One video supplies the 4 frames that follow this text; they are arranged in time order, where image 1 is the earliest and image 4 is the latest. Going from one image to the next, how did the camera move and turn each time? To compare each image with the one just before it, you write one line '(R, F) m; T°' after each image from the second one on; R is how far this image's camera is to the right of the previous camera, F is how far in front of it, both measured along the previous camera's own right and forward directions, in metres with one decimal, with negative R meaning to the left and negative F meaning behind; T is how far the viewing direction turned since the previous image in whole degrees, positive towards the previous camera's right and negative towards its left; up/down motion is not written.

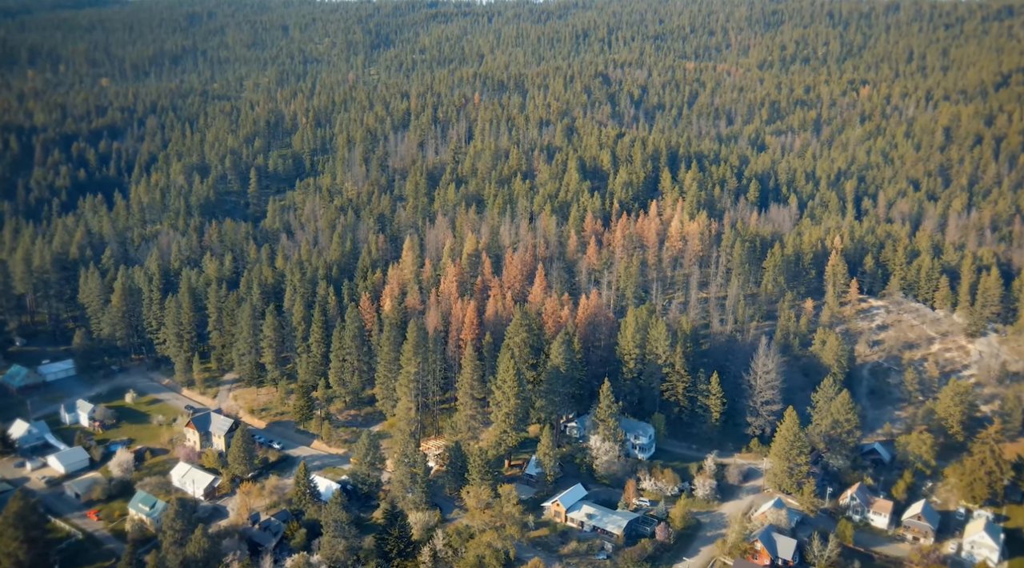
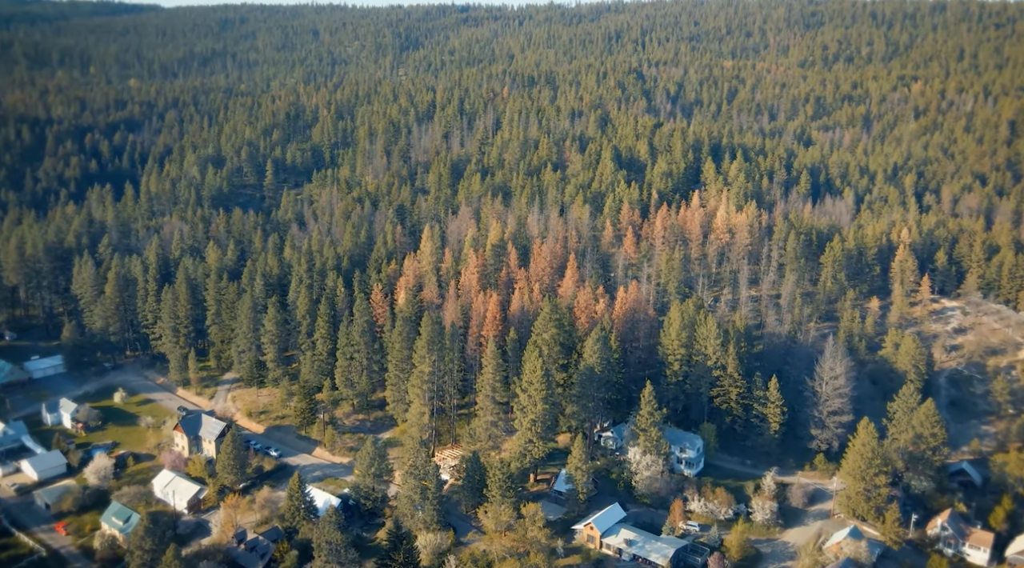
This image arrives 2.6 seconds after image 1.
(+0.1, +9.2) m; -2°
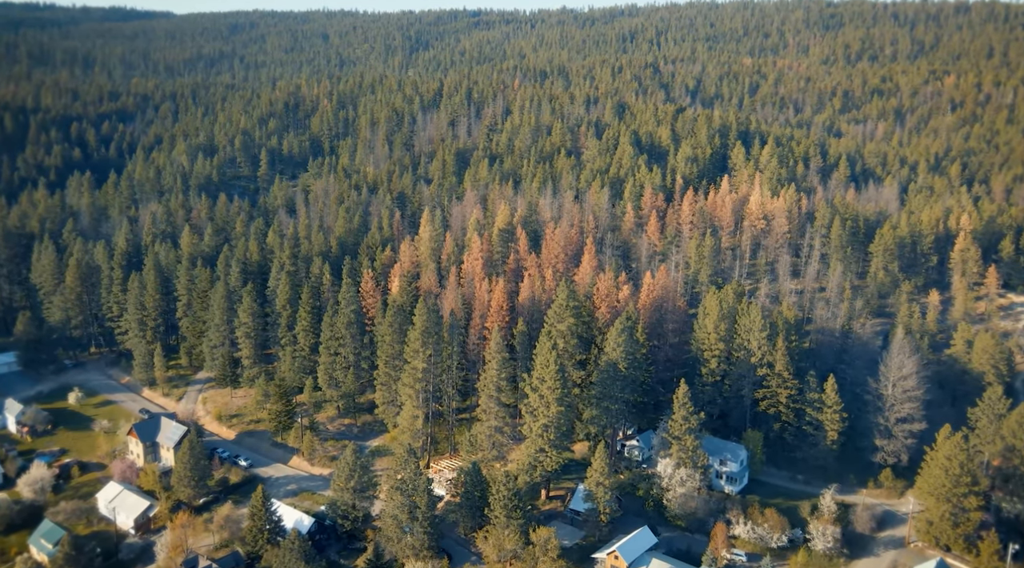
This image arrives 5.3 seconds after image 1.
(+0.1, +9.8) m; -1°
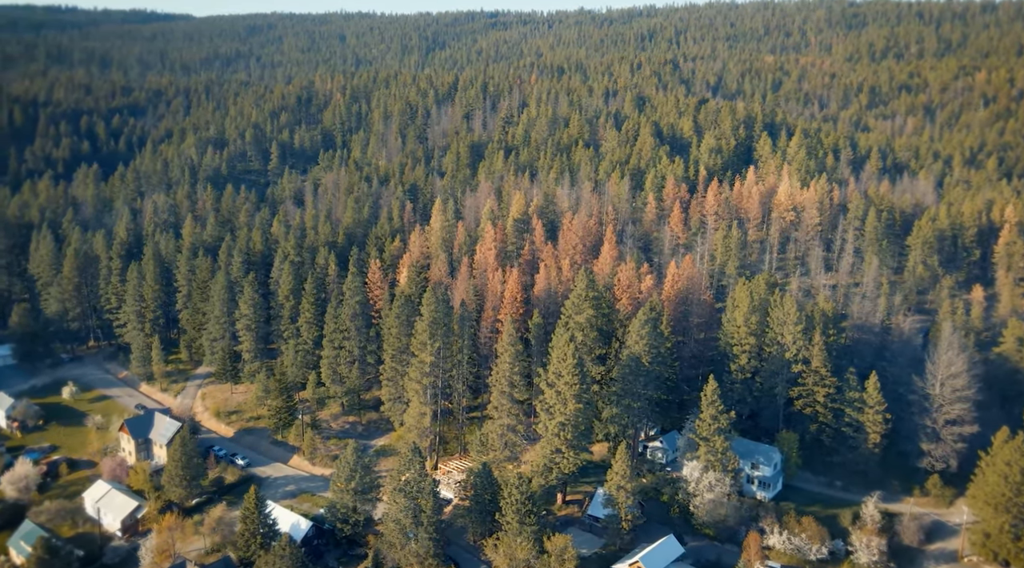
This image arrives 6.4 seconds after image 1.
(+0.1, +3.9) m; -1°
